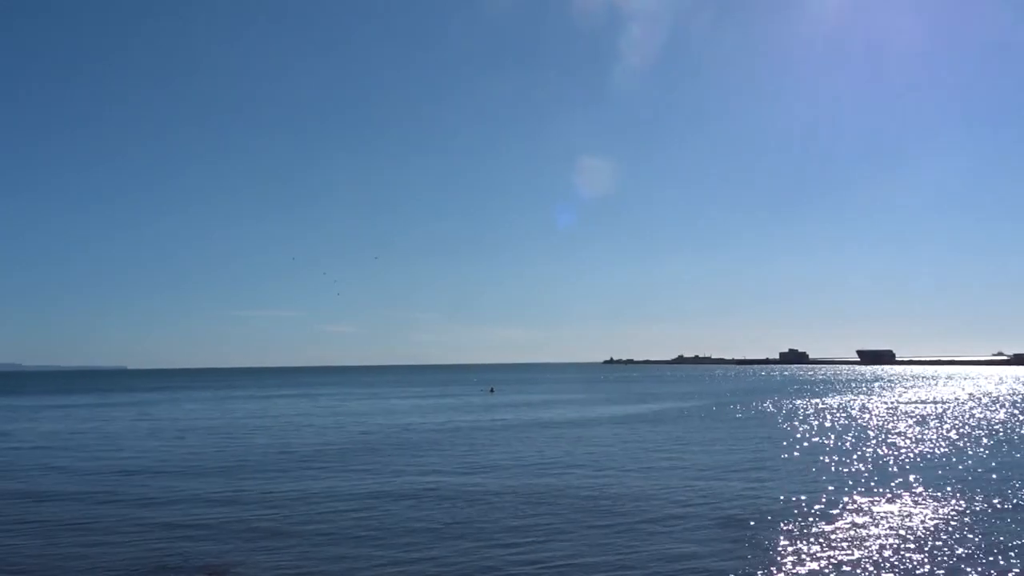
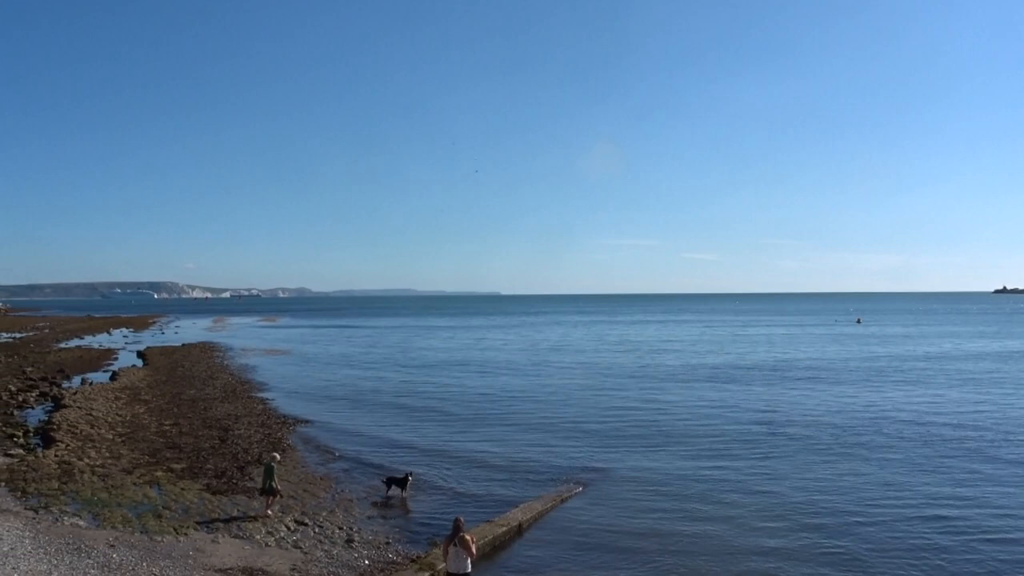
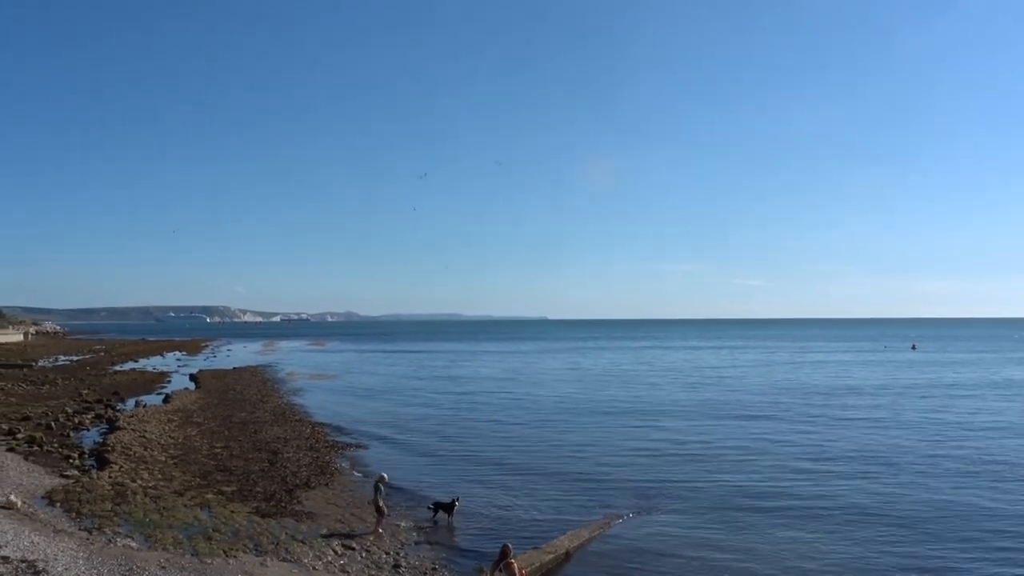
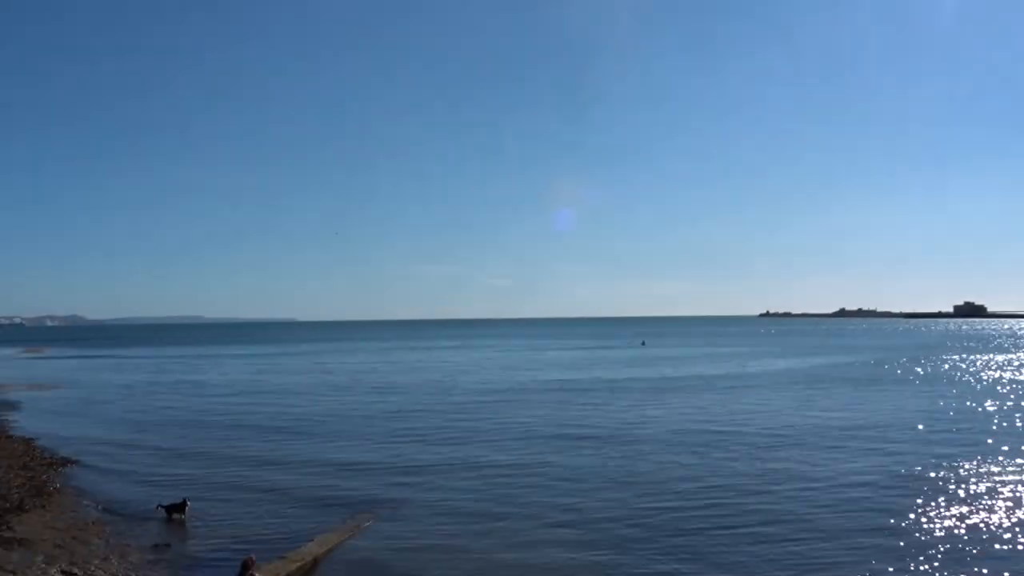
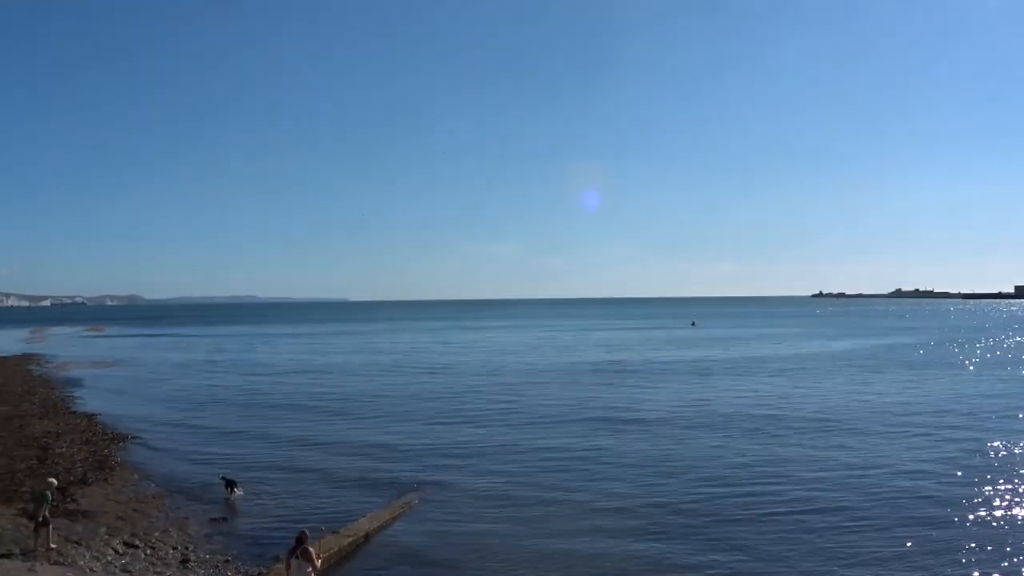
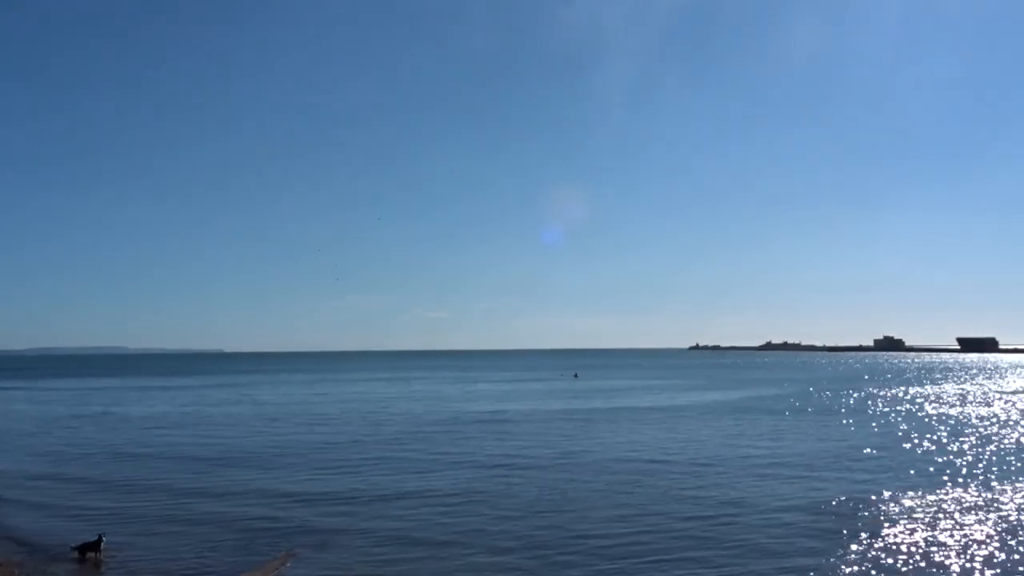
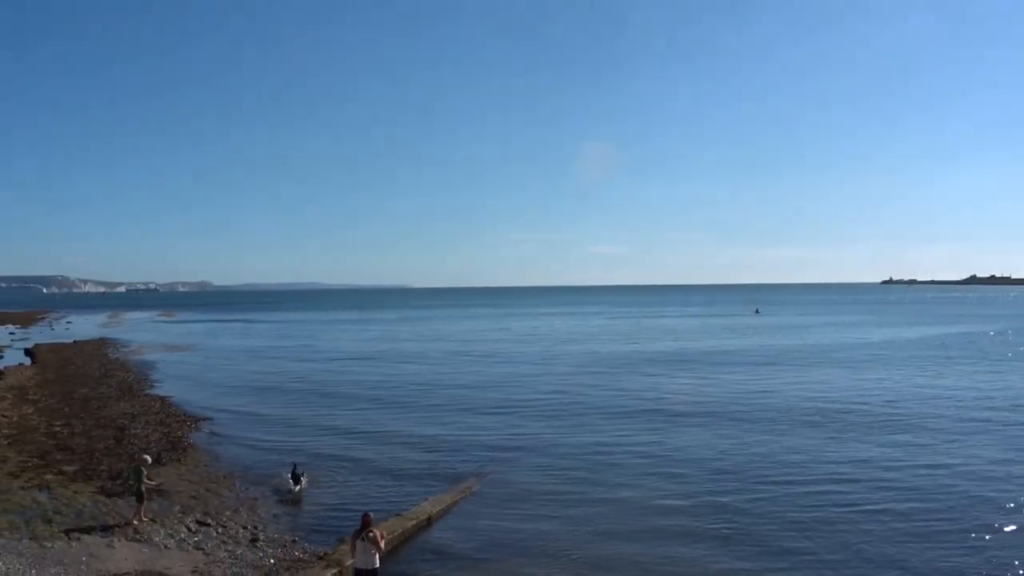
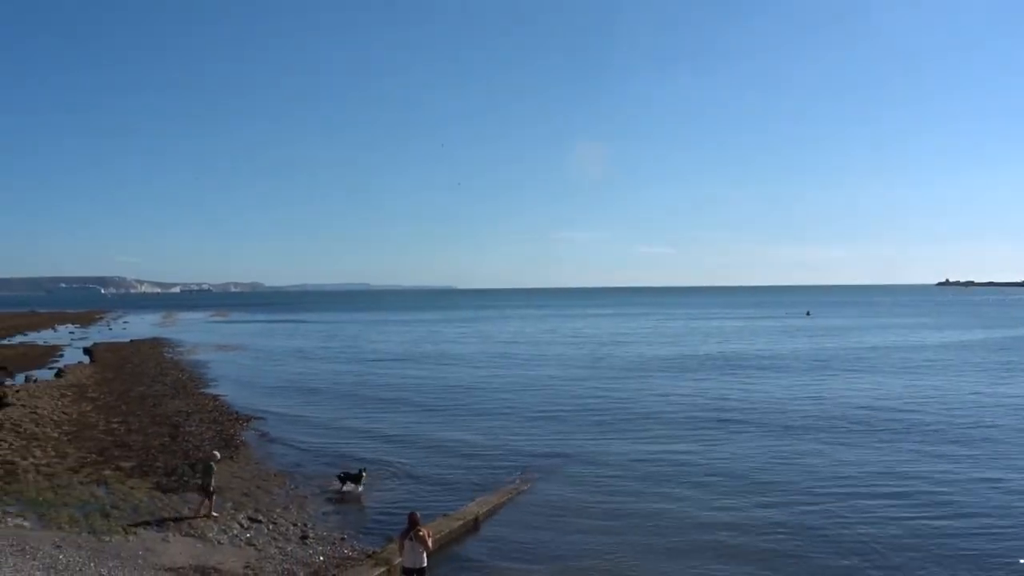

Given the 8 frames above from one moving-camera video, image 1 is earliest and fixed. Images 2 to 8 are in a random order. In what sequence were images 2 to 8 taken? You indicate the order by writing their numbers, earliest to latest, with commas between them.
6, 4, 5, 7, 8, 2, 3
